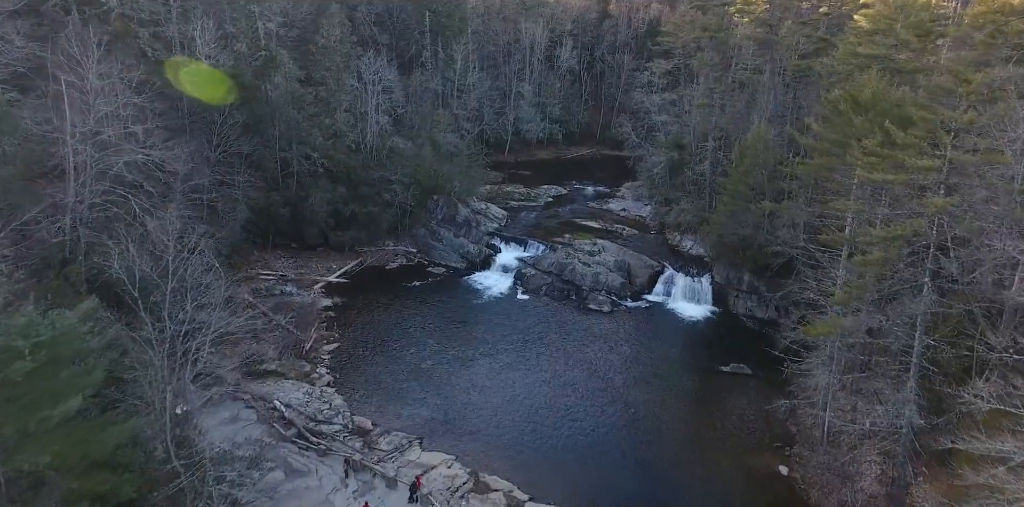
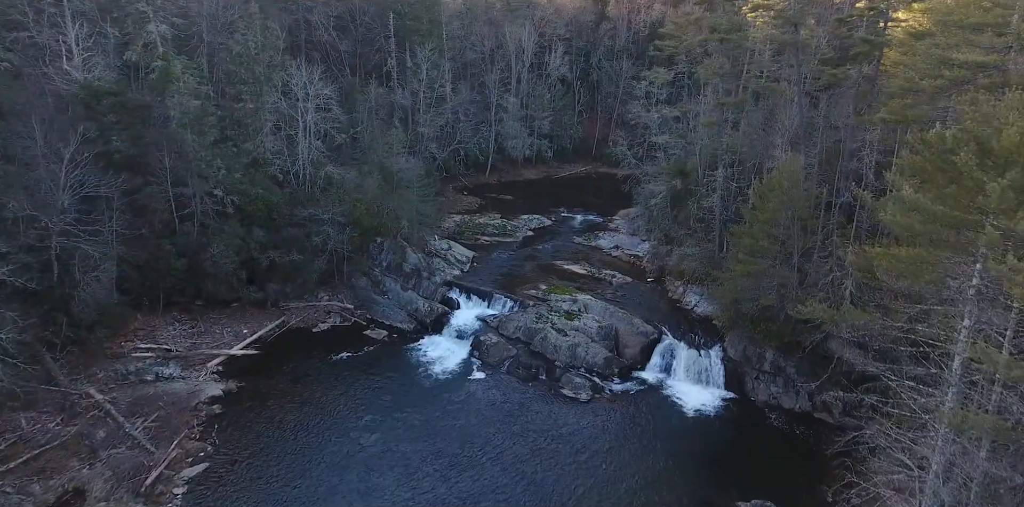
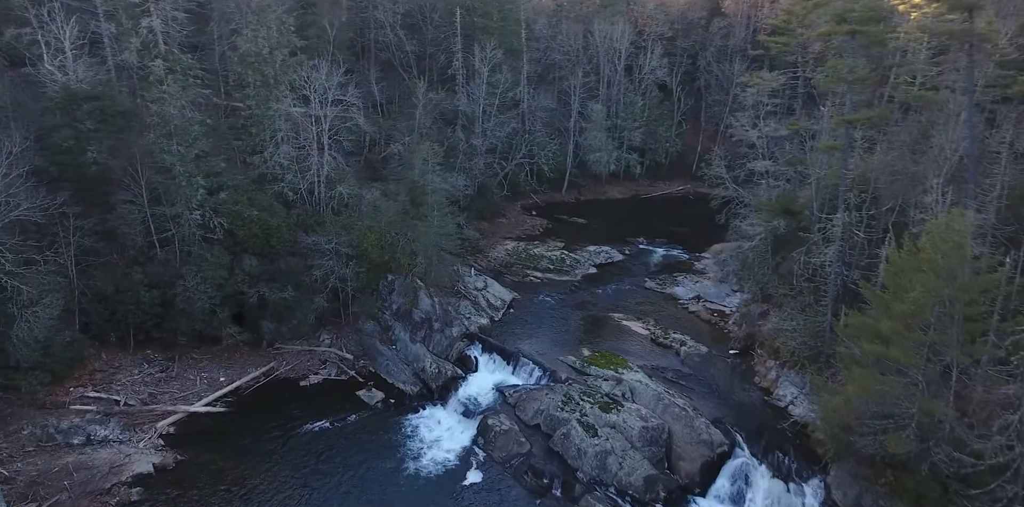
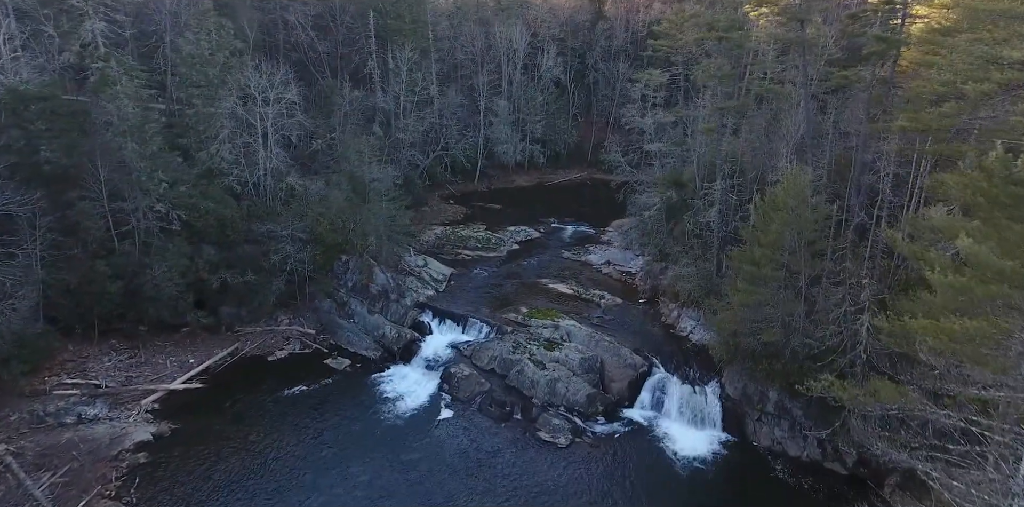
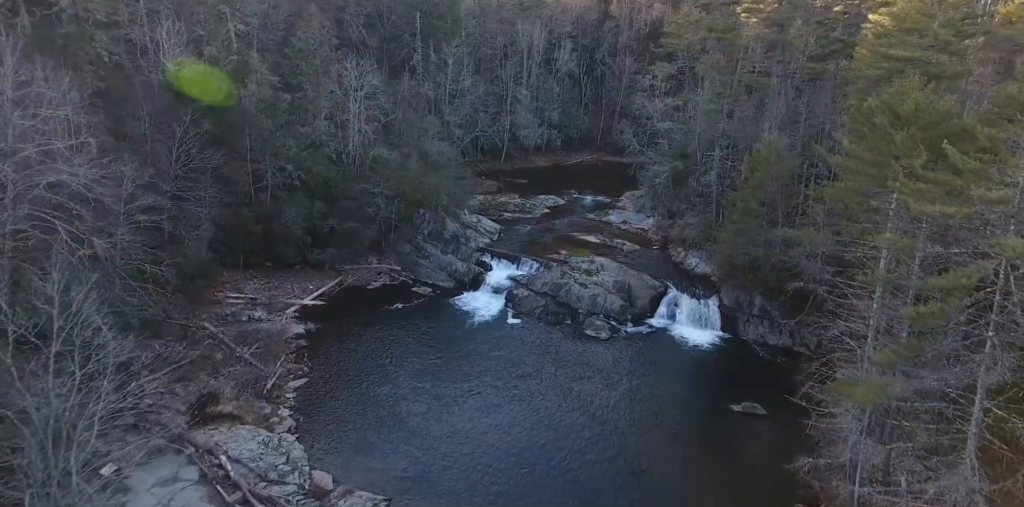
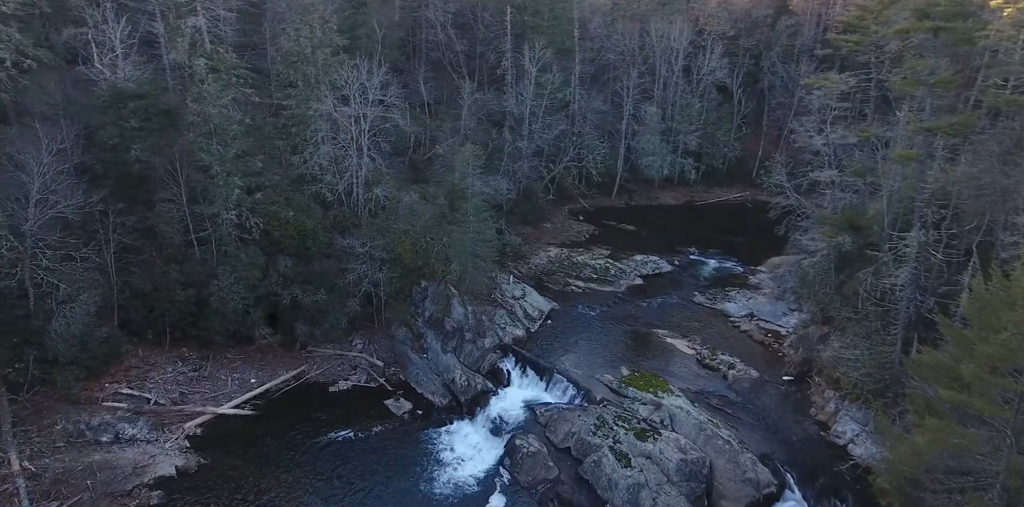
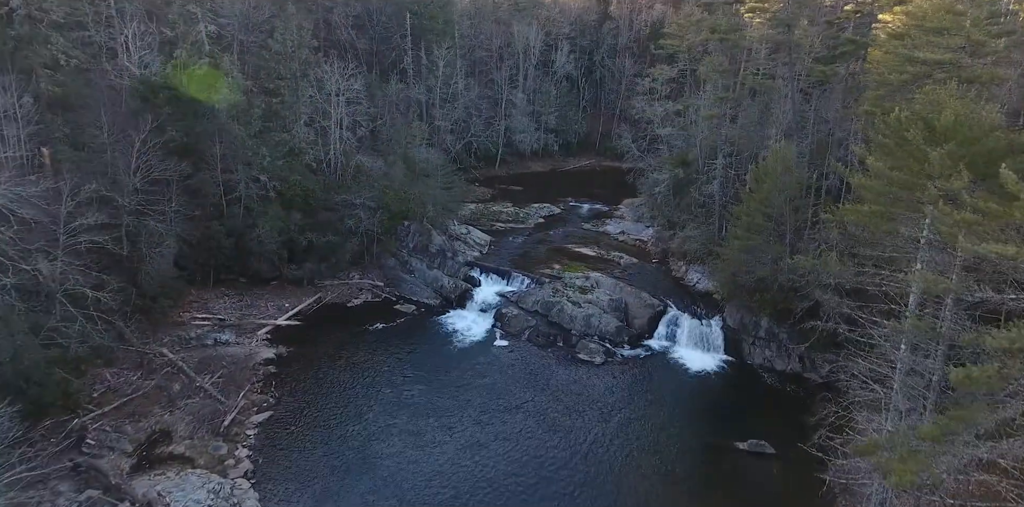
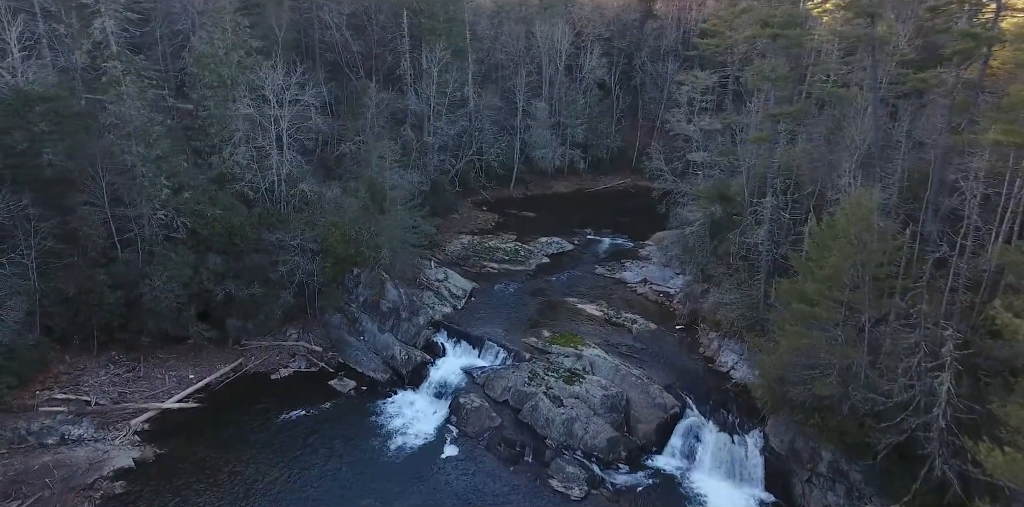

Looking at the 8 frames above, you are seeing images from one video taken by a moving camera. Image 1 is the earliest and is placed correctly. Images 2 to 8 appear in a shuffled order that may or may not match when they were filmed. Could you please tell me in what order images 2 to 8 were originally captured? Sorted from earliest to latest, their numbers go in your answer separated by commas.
5, 7, 2, 4, 8, 3, 6
